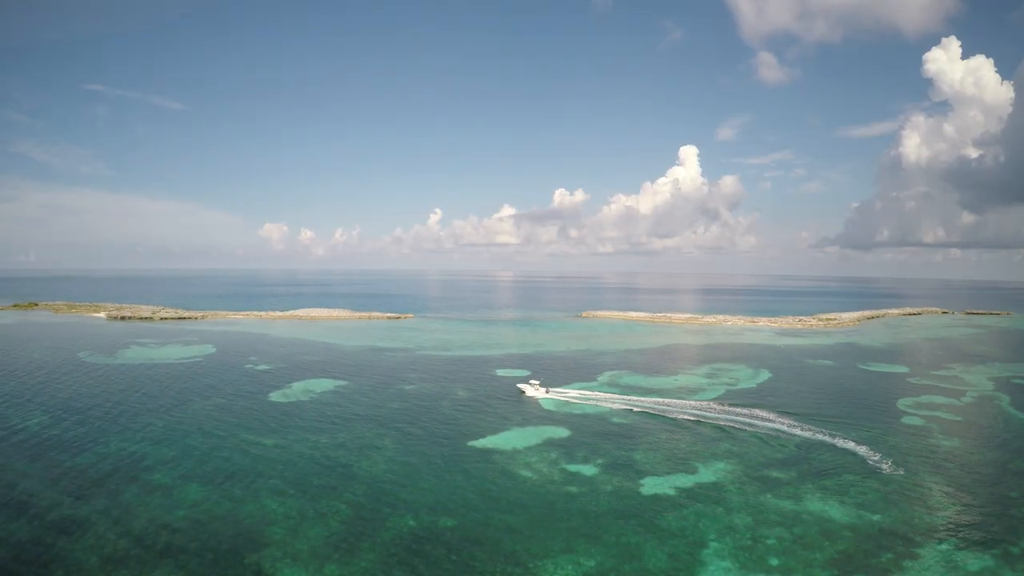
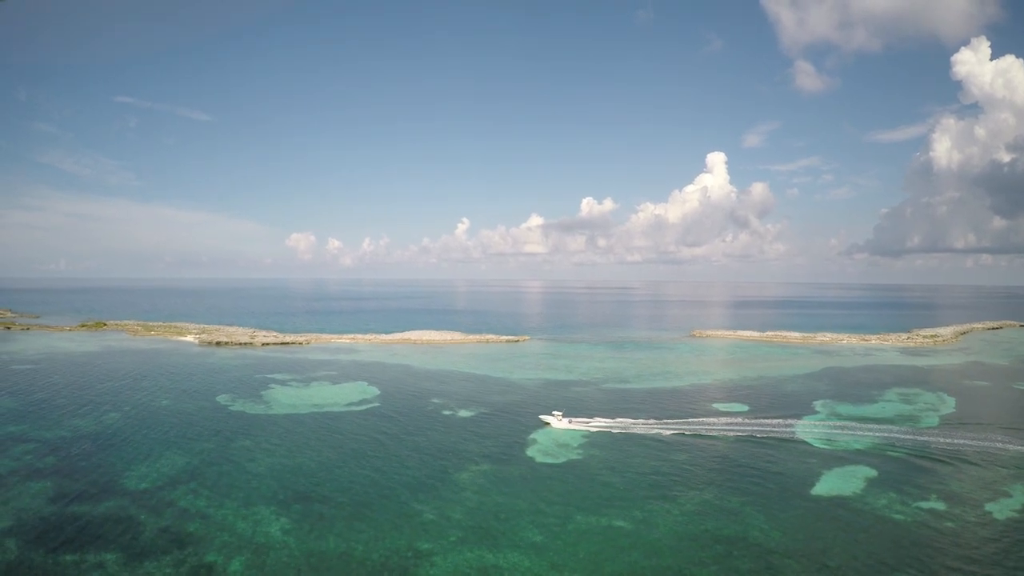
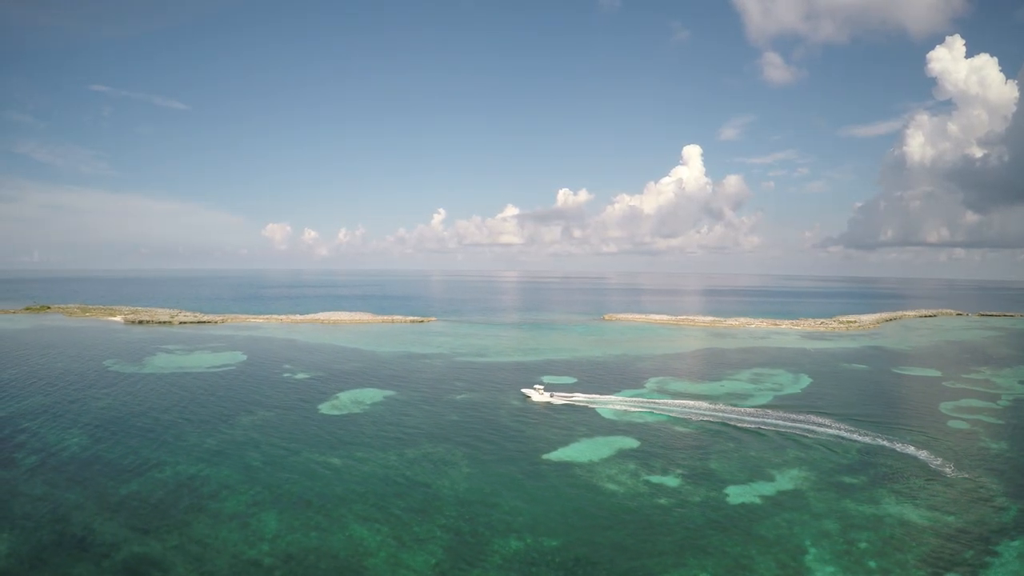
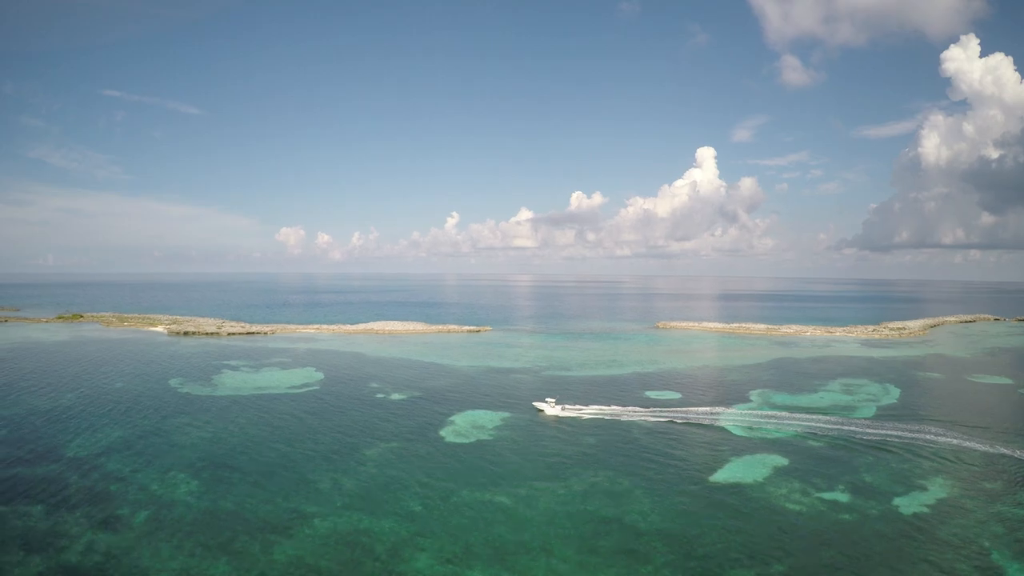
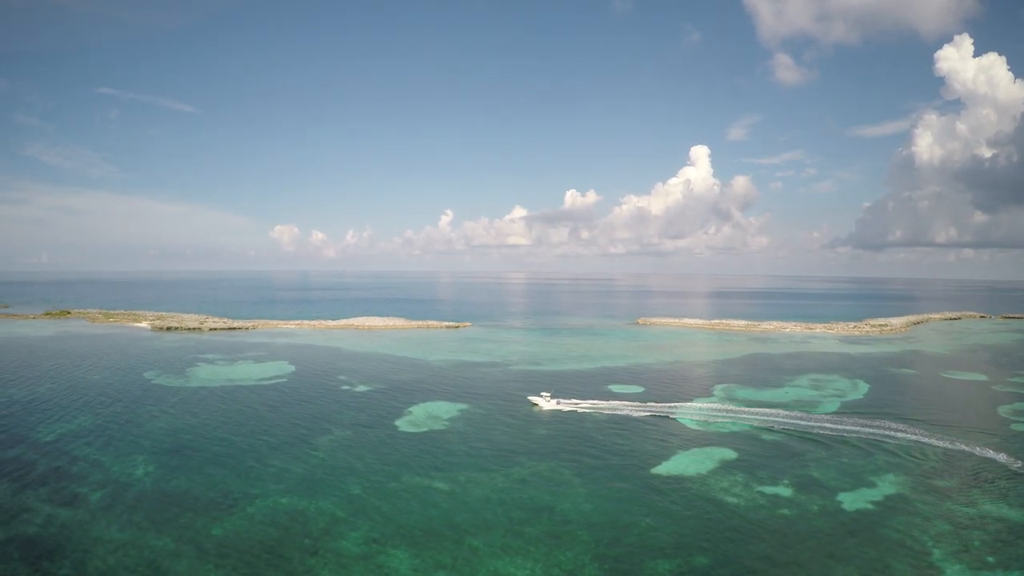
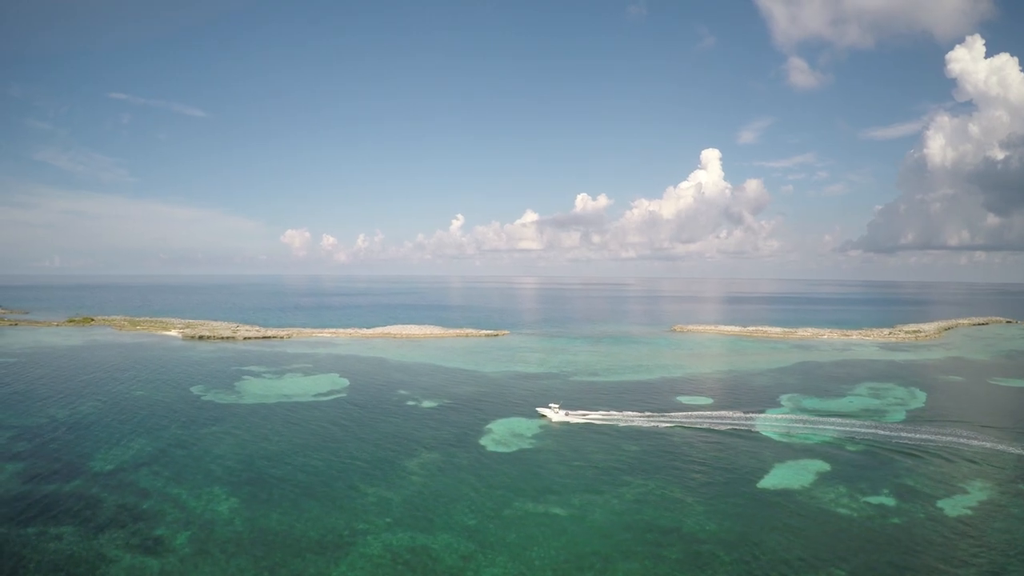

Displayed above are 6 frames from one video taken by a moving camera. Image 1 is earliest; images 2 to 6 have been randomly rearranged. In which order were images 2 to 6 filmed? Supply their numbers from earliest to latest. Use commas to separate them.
3, 5, 4, 6, 2
